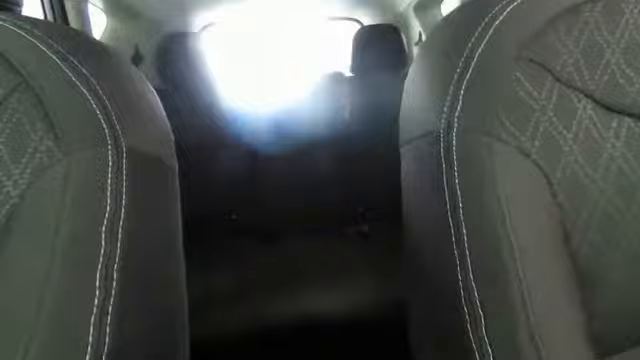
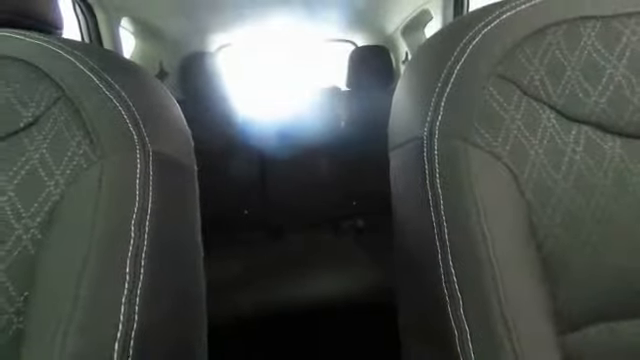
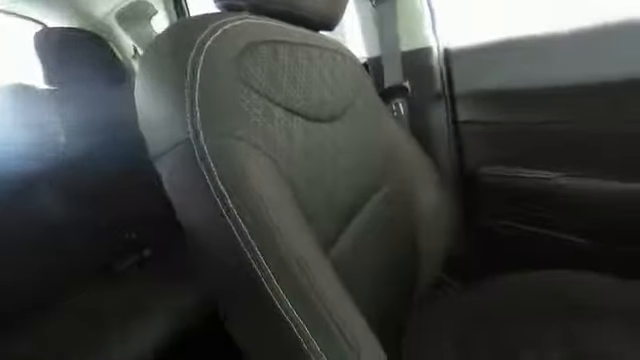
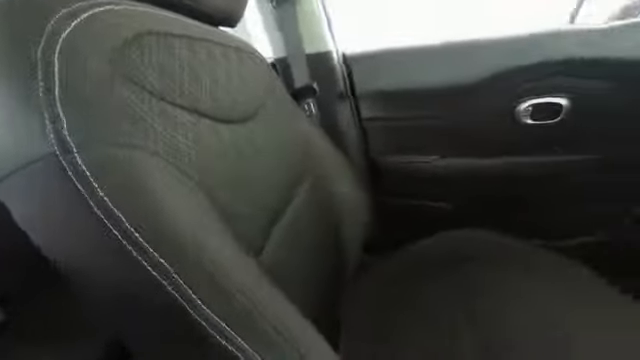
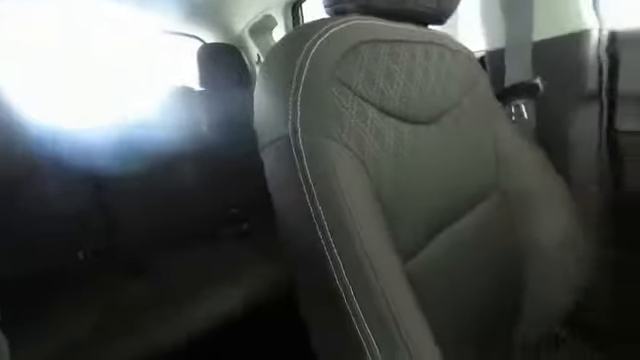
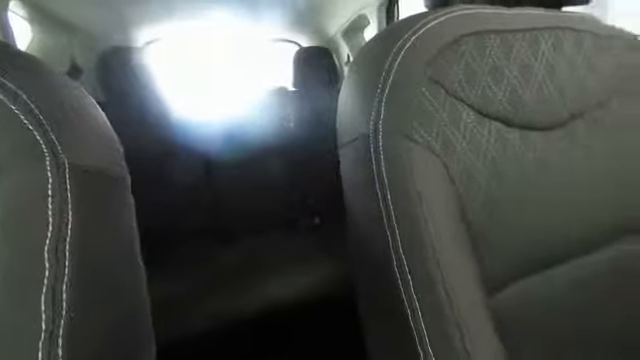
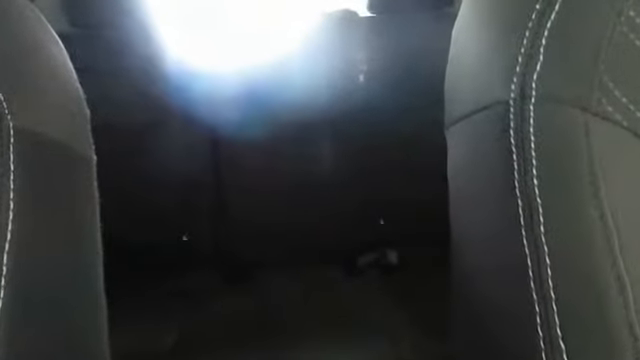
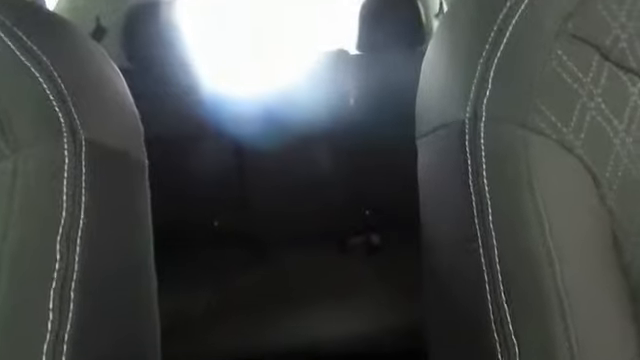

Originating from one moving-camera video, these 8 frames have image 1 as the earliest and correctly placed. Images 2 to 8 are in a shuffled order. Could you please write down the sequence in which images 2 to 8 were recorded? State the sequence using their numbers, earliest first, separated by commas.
8, 7, 2, 6, 5, 3, 4
